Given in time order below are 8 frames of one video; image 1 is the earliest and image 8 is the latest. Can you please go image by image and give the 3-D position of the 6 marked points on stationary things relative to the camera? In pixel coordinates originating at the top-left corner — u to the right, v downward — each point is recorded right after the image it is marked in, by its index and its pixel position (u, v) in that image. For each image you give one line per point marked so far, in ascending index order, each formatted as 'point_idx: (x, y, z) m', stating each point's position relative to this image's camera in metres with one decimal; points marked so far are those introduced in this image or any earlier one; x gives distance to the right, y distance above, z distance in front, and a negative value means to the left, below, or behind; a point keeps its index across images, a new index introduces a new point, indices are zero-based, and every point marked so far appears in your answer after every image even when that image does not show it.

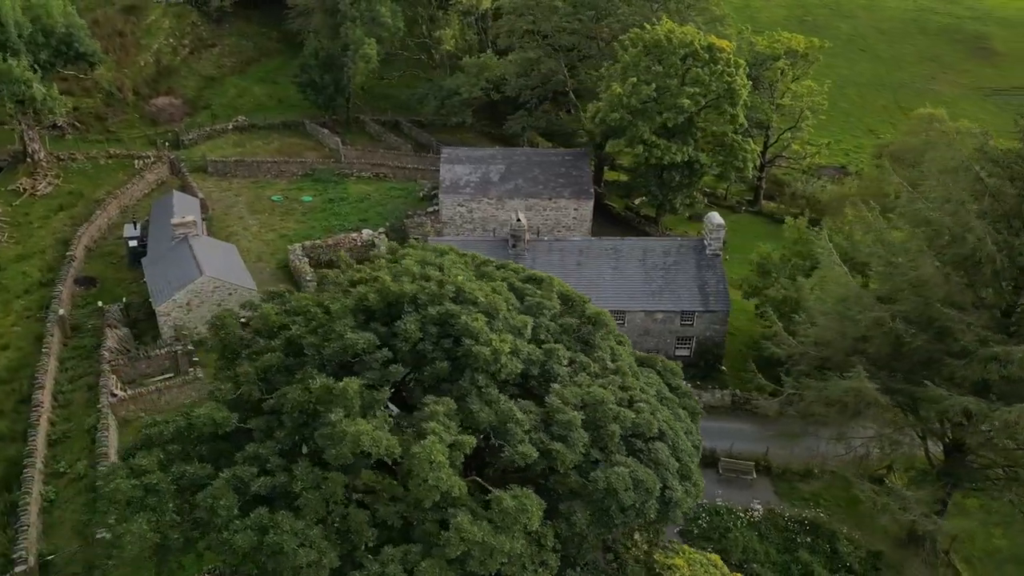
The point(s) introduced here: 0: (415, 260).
0: (-1.9, +0.5, +15.3) m
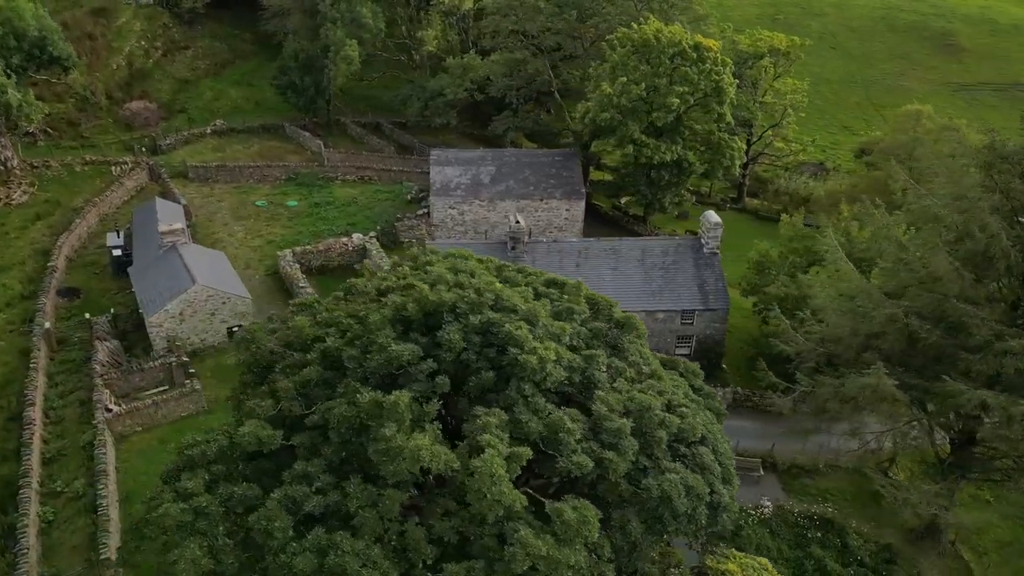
0: (-1.3, +0.3, +15.0) m
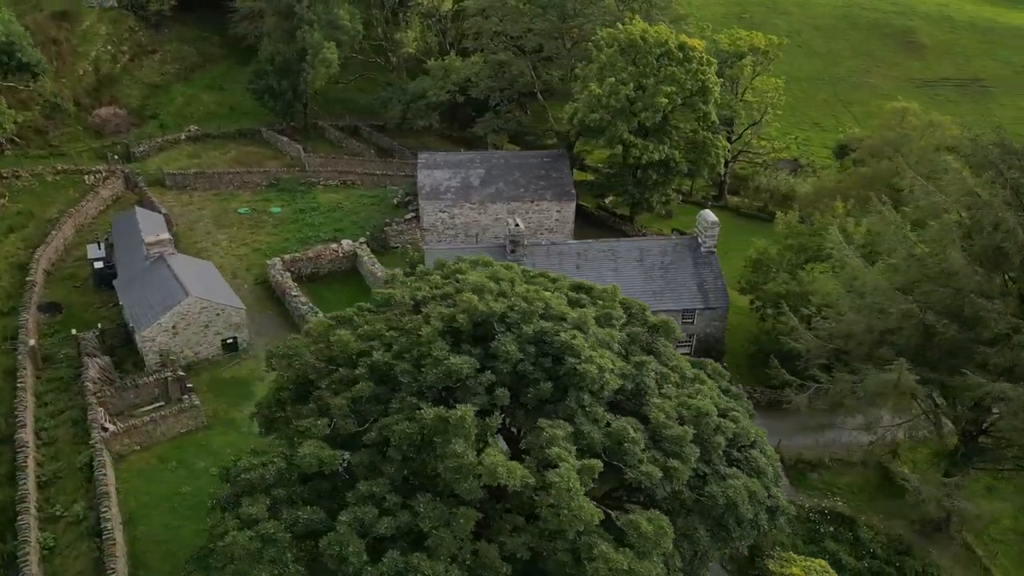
0: (-0.6, +0.2, +14.8) m
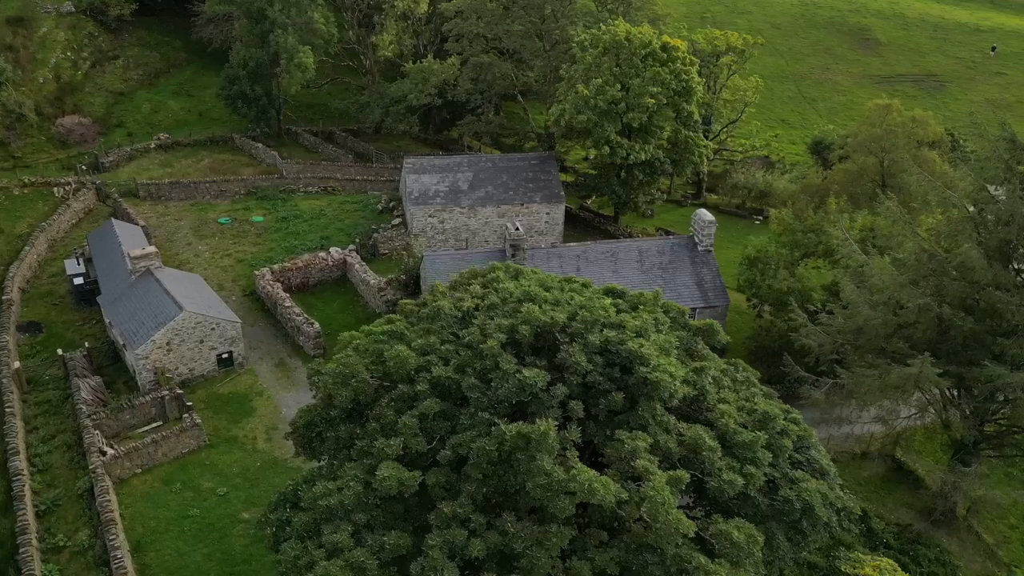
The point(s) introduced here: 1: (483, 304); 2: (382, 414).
0: (+0.2, 0.0, +14.5) m
1: (-0.5, -0.3, +13.8) m
2: (-2.0, -2.0, +11.8) m
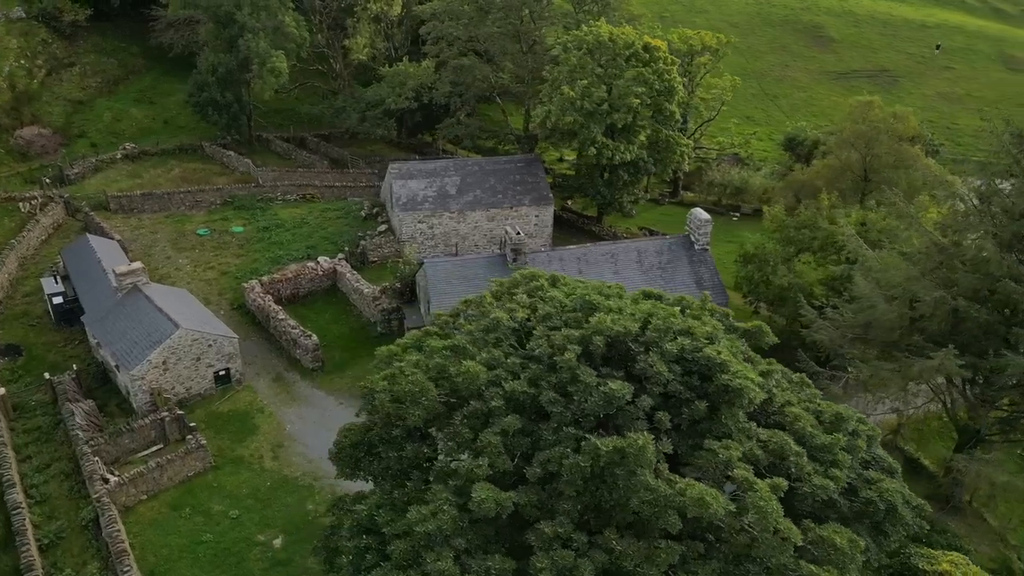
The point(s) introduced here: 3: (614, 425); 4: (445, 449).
0: (+1.1, -0.1, +14.3) m
1: (+0.5, -0.5, +13.5) m
2: (-0.8, -2.2, +11.4) m
3: (+1.5, -2.0, +10.9) m
4: (-1.0, -2.4, +11.4) m
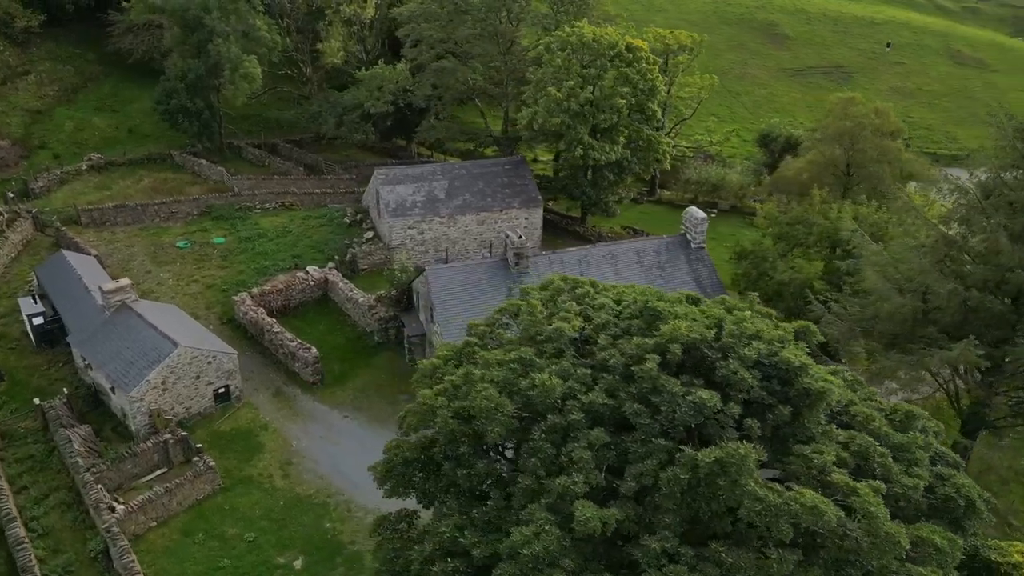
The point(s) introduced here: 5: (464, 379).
0: (+2.1, -0.3, +14.1) m
1: (+1.5, -0.6, +13.3) m
2: (+0.4, -2.4, +11.1) m
3: (+2.7, -2.1, +10.7) m
4: (+0.2, -2.6, +11.1) m
5: (-0.9, -1.6, +13.5) m
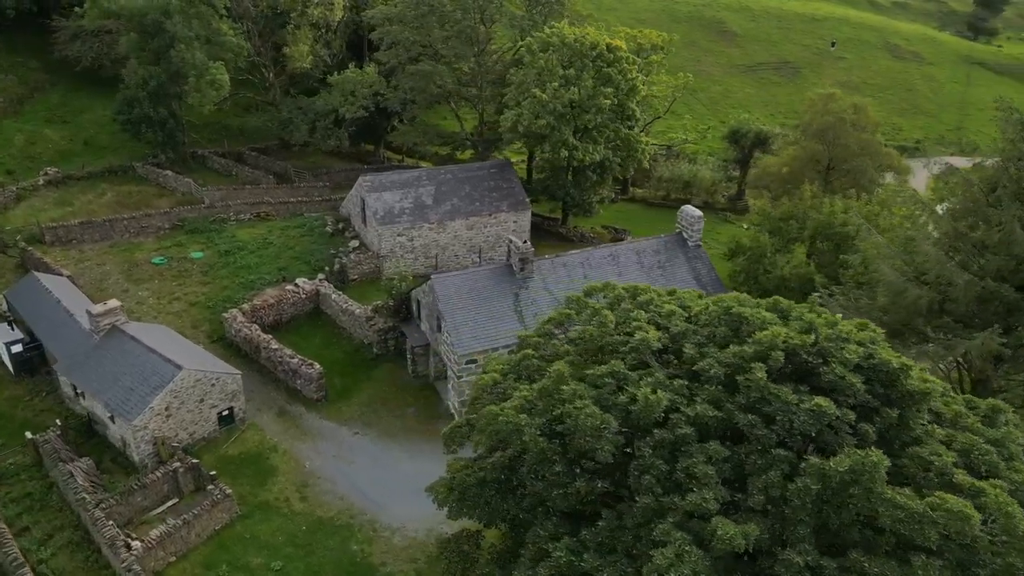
0: (+3.4, -0.4, +14.0) m
1: (+2.8, -0.8, +13.1) m
2: (+2.0, -2.5, +10.9) m
3: (+4.3, -2.2, +10.7) m
4: (+1.8, -2.8, +10.8) m
5: (+0.5, -1.9, +13.1) m
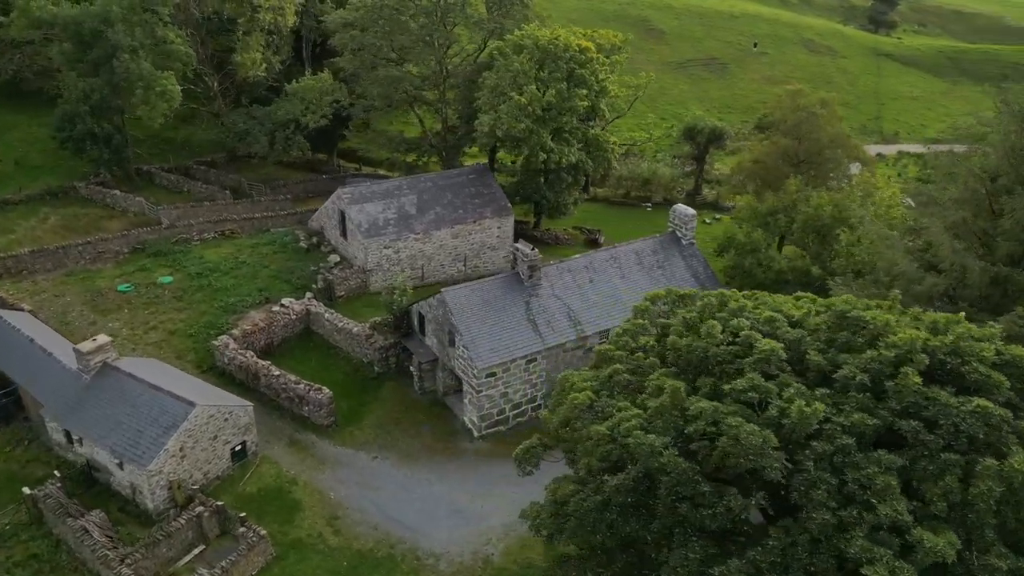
0: (+5.2, -0.5, +14.0) m
1: (+4.8, -0.9, +13.1) m
2: (+4.3, -2.7, +10.7) m
3: (+6.6, -2.2, +10.8) m
4: (+4.2, -3.0, +10.7) m
5: (+2.6, -2.1, +12.8) m
